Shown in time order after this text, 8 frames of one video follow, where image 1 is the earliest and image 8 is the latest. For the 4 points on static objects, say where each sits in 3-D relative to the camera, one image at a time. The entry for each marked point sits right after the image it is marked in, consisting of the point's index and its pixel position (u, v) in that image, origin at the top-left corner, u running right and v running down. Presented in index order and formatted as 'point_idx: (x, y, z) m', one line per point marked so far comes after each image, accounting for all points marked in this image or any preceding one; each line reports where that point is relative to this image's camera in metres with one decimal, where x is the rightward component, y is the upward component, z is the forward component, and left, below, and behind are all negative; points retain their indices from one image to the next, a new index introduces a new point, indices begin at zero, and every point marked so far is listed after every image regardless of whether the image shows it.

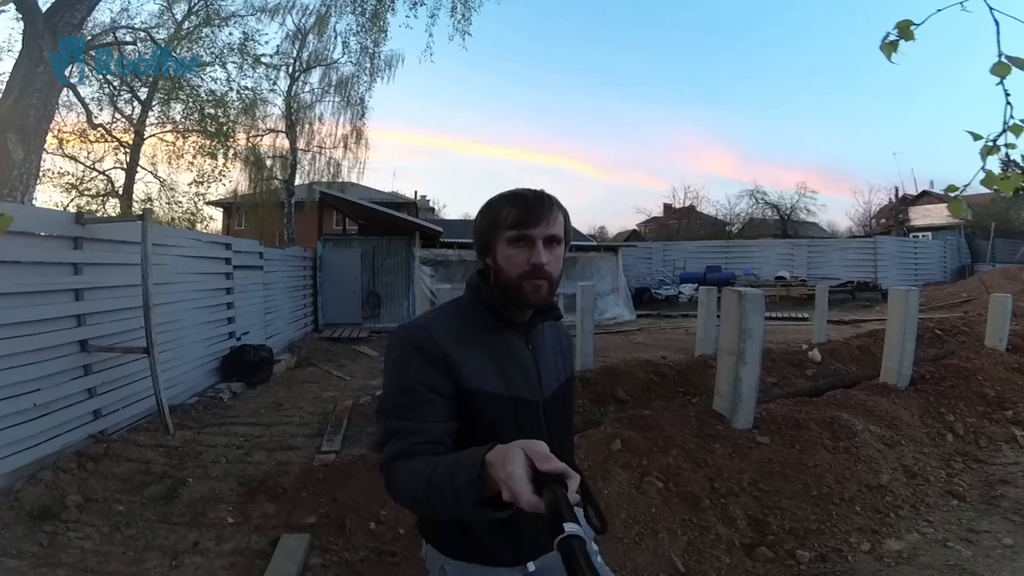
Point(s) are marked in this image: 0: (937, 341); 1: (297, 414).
0: (+4.6, -0.6, +8.0) m
1: (-3.1, -1.8, +10.7) m
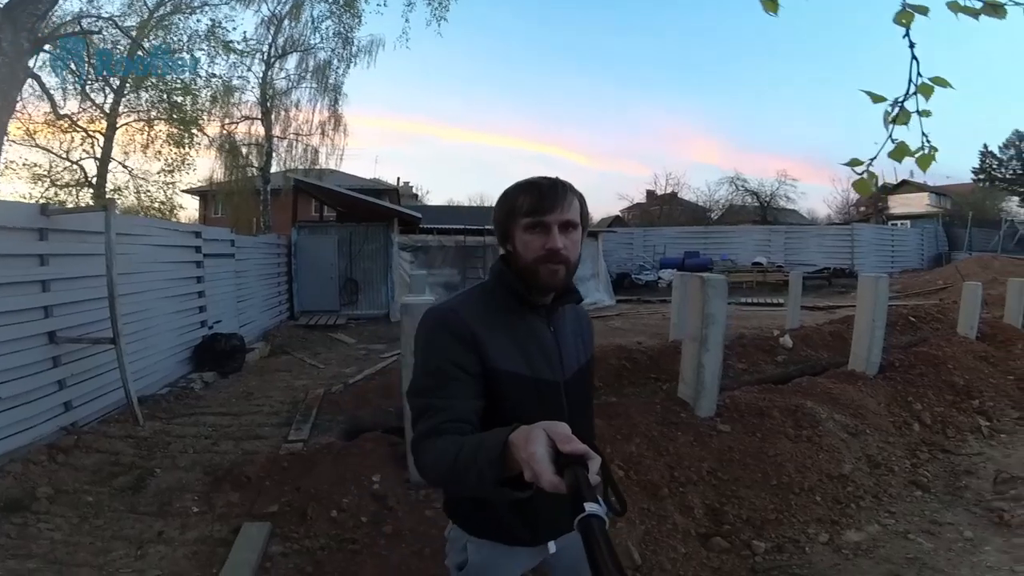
0: (+4.3, -0.4, +7.9) m
1: (-3.5, -1.6, +10.5) m
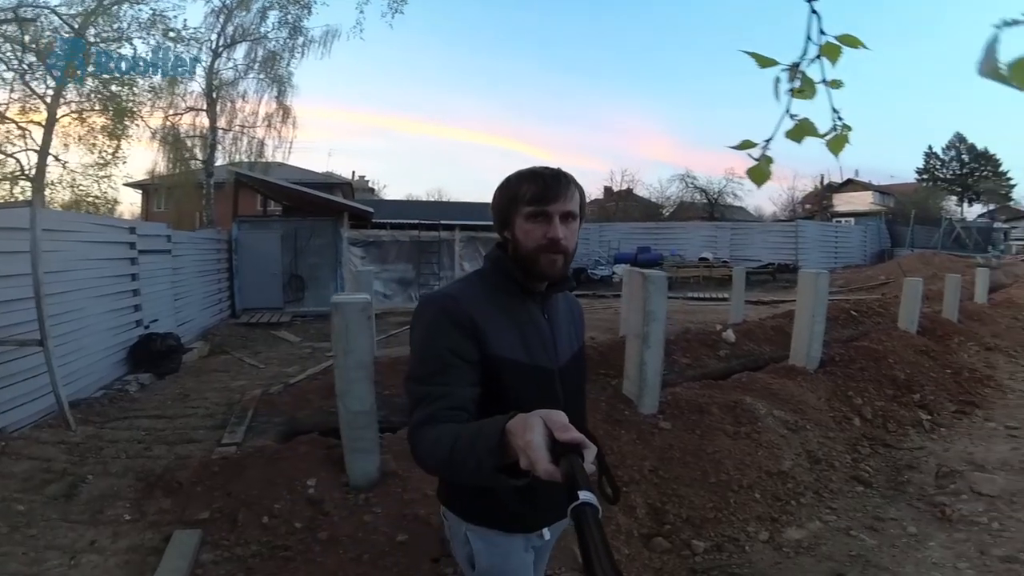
0: (+3.7, -0.4, +8.0) m
1: (-4.3, -1.6, +10.0) m
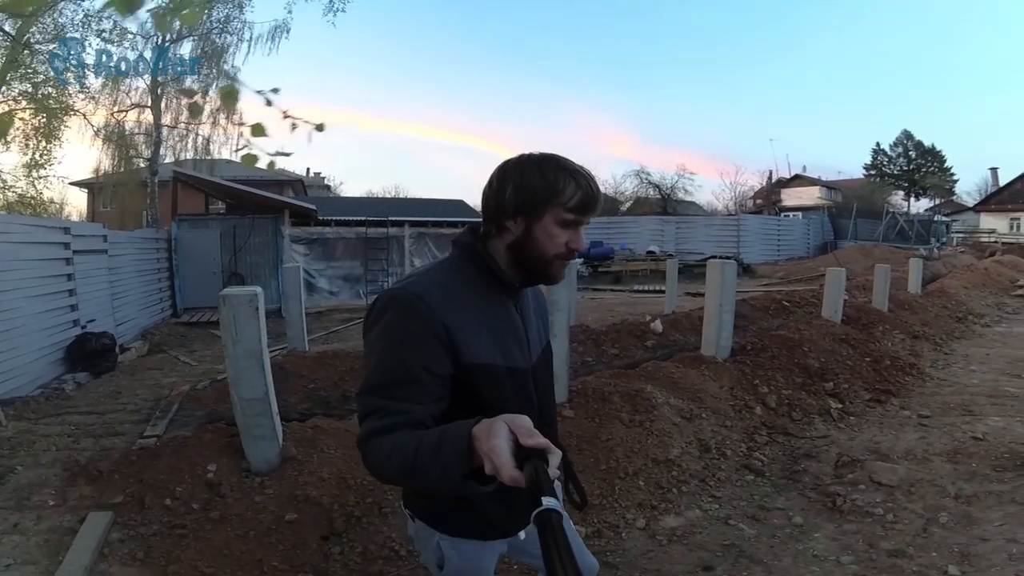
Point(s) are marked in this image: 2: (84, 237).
0: (+3.0, -0.3, +8.0) m
1: (-5.1, -1.5, +9.7) m
2: (-7.8, +0.9, +13.1) m
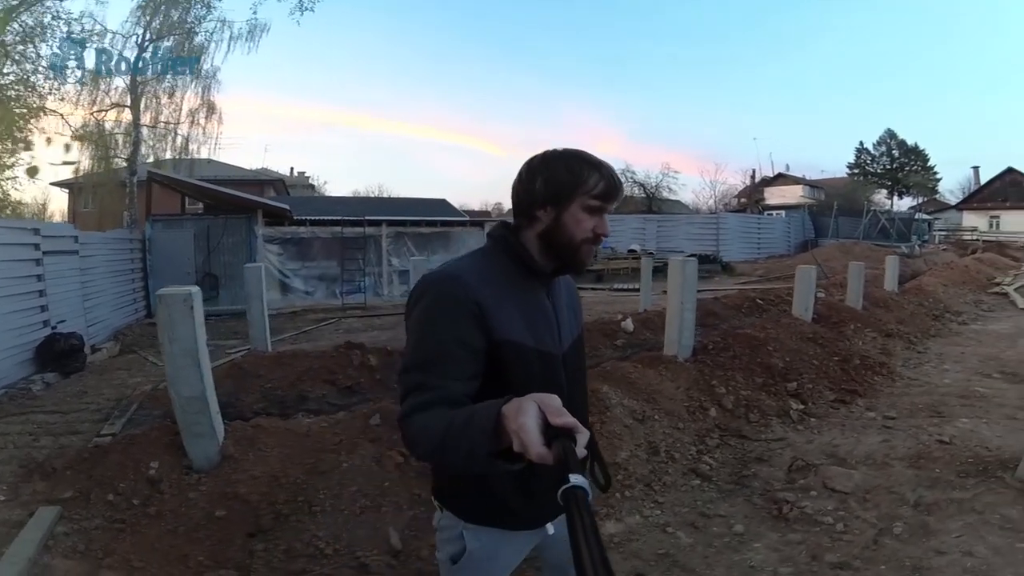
0: (+2.6, -0.2, +7.9) m
1: (-5.4, -1.6, +9.4) m
2: (-8.2, +0.9, +12.8) m
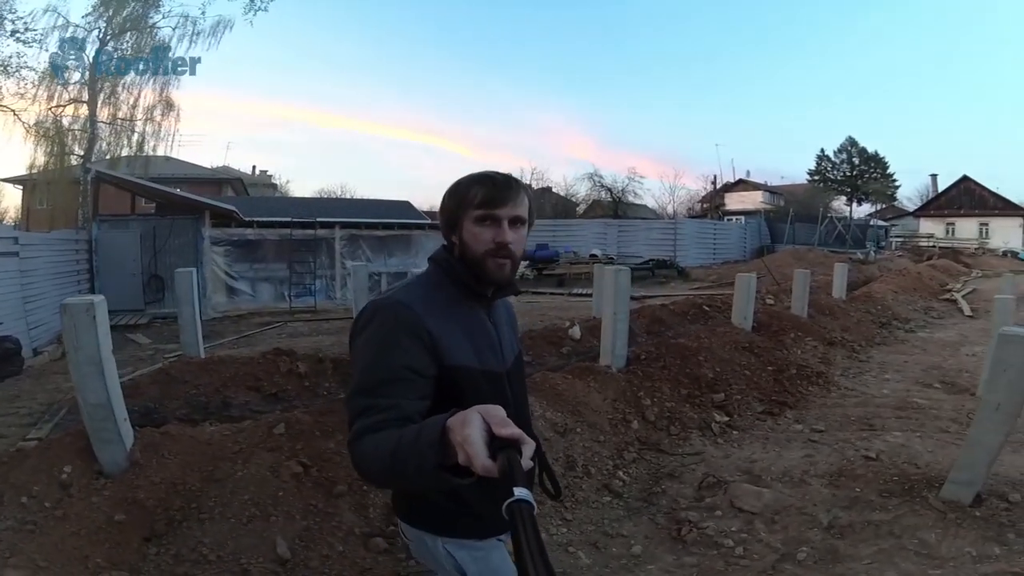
0: (+2.0, -0.3, +7.8) m
1: (-6.1, -1.6, +9.0) m
2: (-9.0, +0.9, +12.3) m
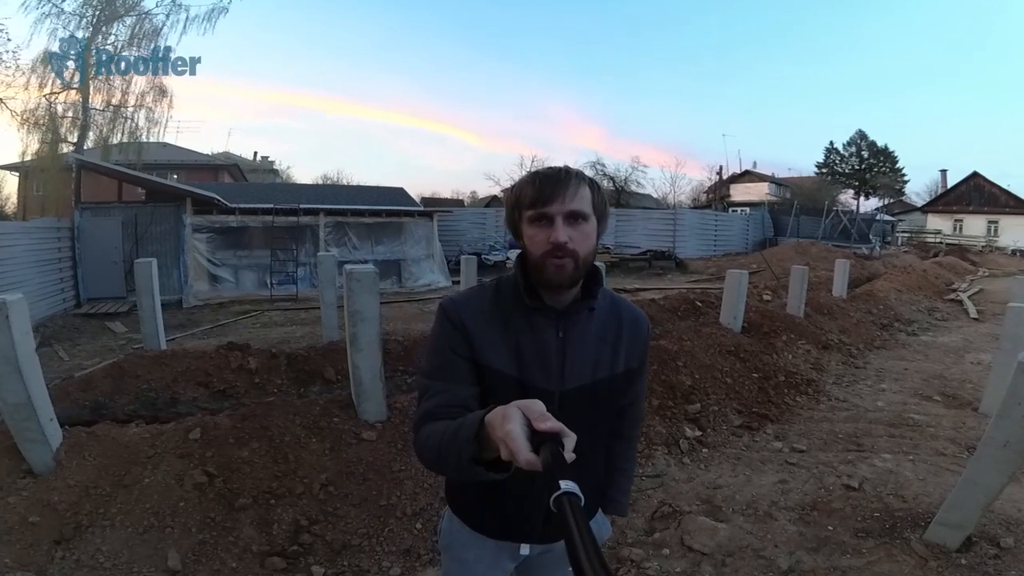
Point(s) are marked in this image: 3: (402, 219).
0: (+1.8, -0.3, +7.3) m
1: (-6.3, -1.4, +8.7) m
2: (-9.1, +1.2, +12.0) m
3: (-2.9, +1.9, +19.8) m
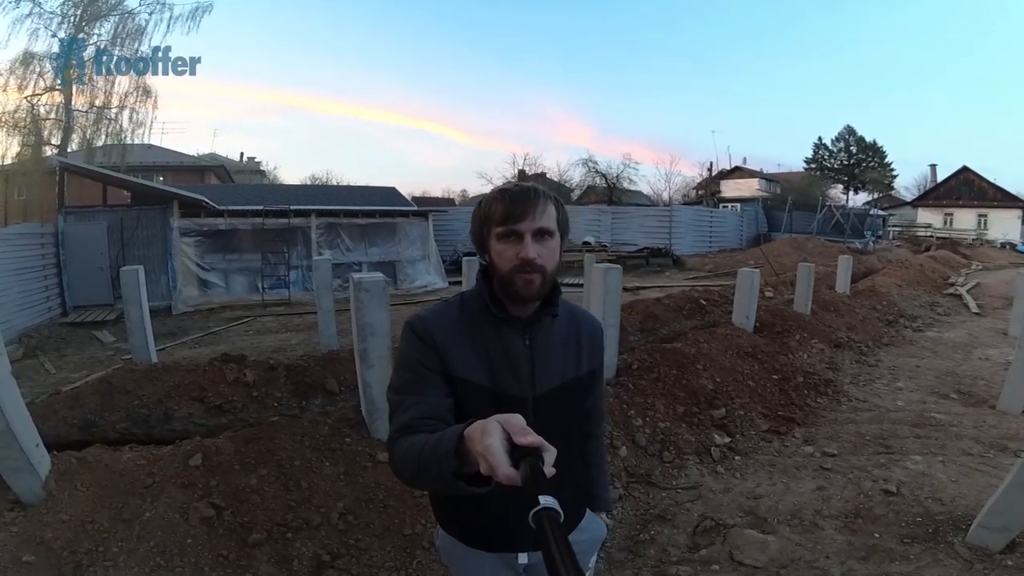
0: (+1.8, -0.3, +7.2) m
1: (-6.3, -1.5, +8.4) m
2: (-9.2, +1.1, +11.7) m
3: (-3.1, +1.9, +19.6) m
